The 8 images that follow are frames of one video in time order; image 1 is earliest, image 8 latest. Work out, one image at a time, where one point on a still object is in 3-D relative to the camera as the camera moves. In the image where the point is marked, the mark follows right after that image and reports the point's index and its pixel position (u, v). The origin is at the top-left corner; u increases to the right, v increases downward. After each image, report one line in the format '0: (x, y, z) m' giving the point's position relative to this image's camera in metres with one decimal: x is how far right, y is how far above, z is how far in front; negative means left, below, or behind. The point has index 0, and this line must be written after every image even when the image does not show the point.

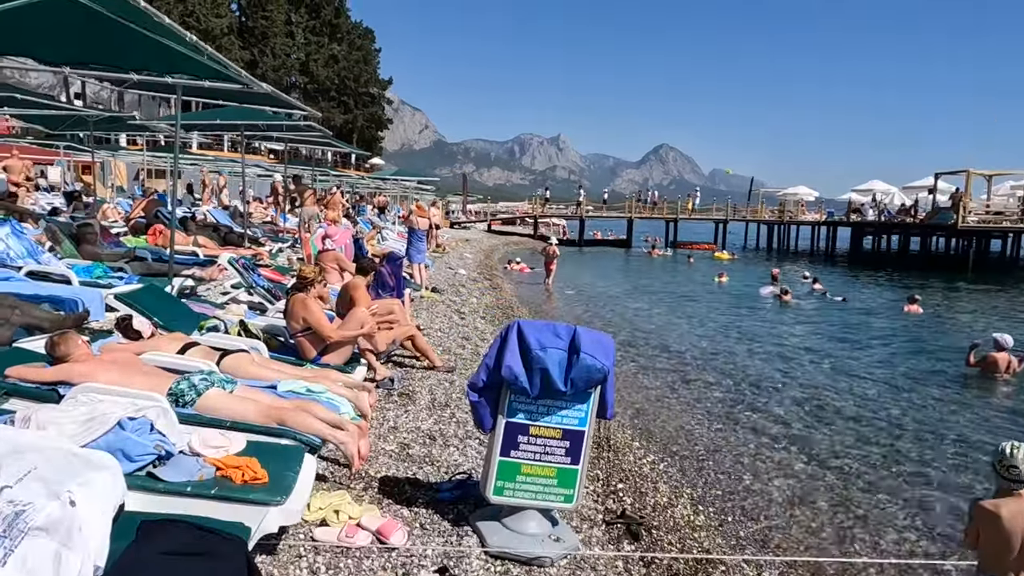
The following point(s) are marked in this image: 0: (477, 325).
0: (-0.7, -0.7, +12.4) m
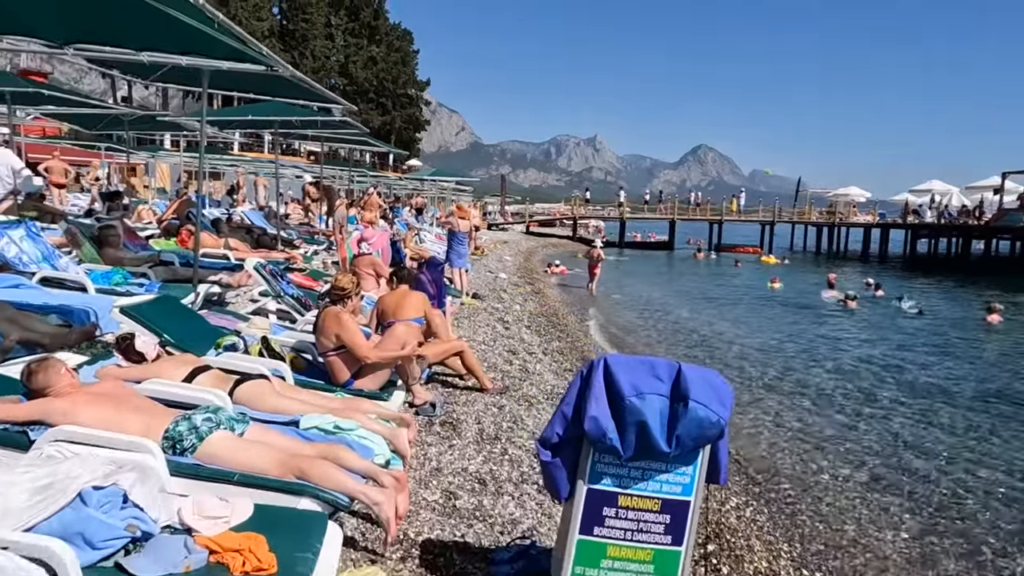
0: (+0.2, -0.8, +11.5) m
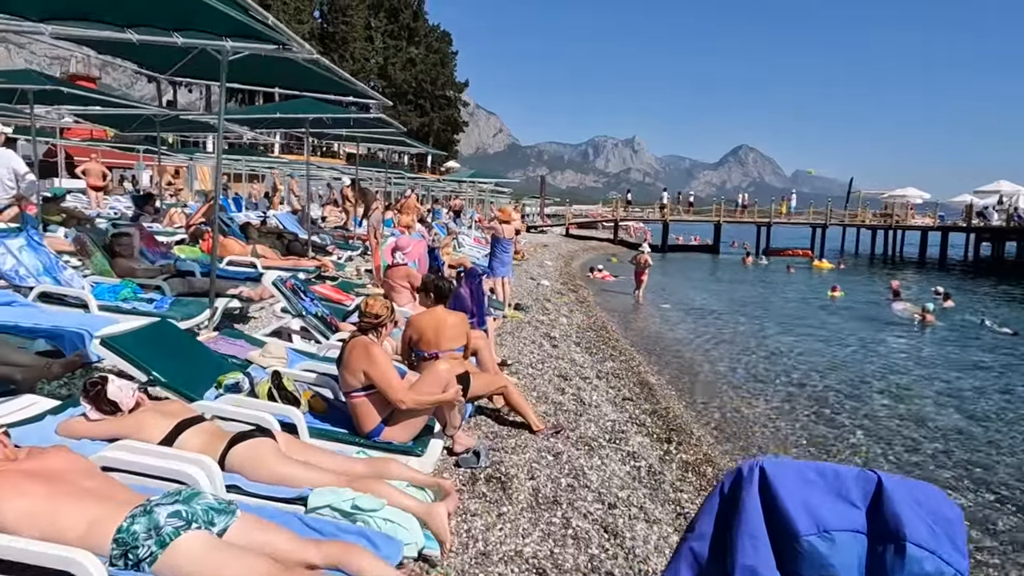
0: (+0.9, -1.0, +10.3) m
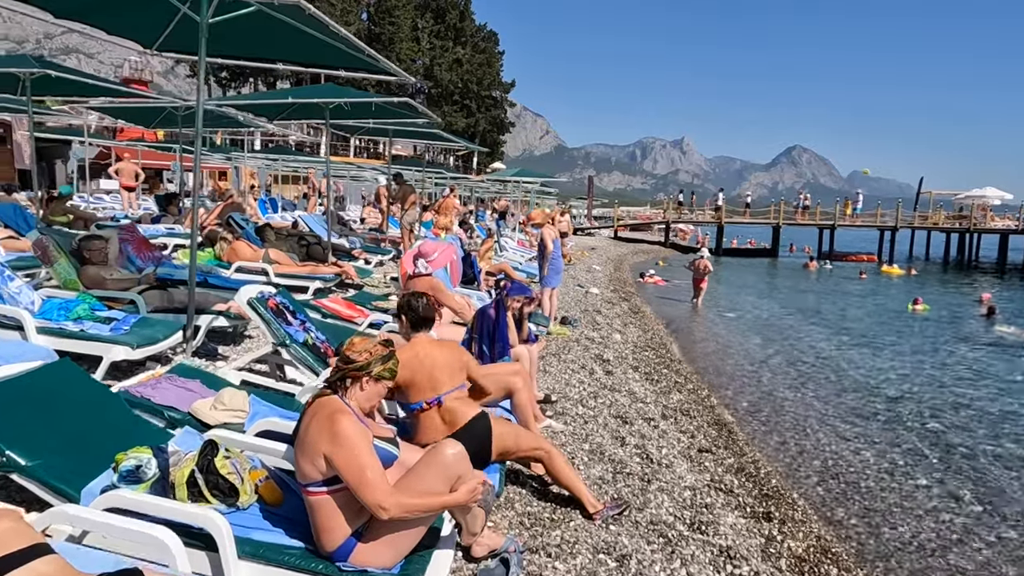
0: (+1.5, -1.2, +8.5) m
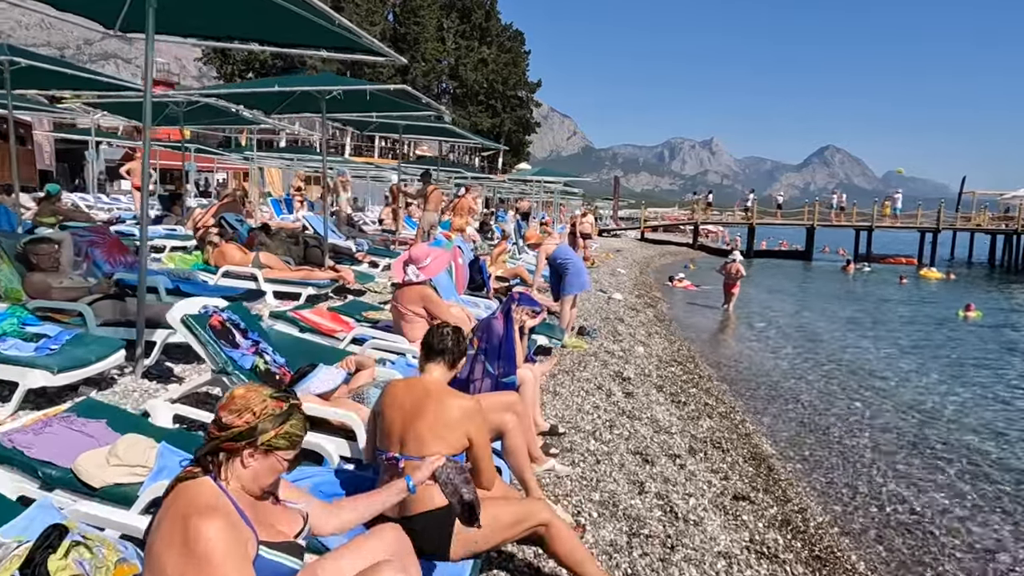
0: (+1.6, -1.3, +7.5) m
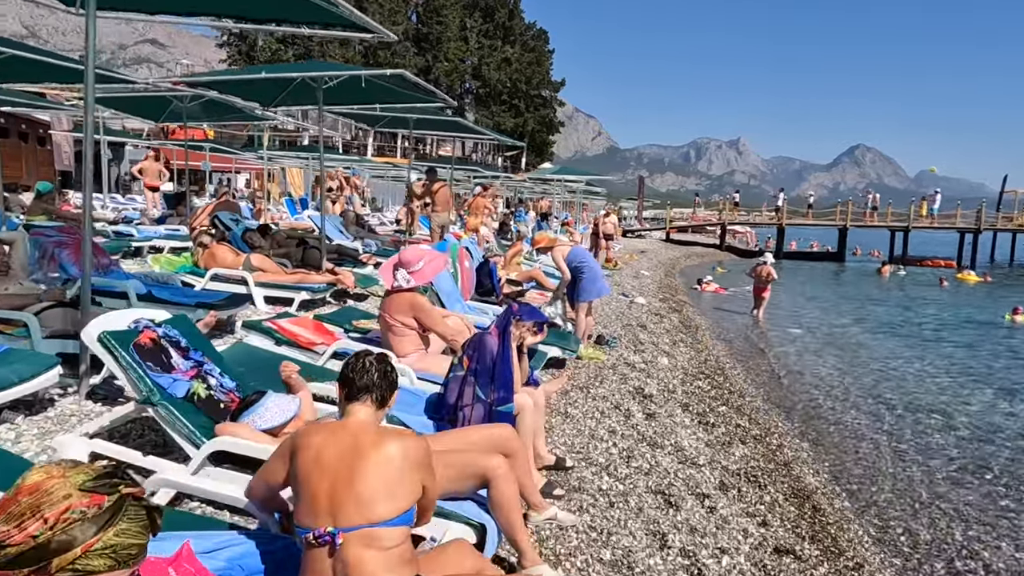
0: (+1.6, -1.4, +6.6) m
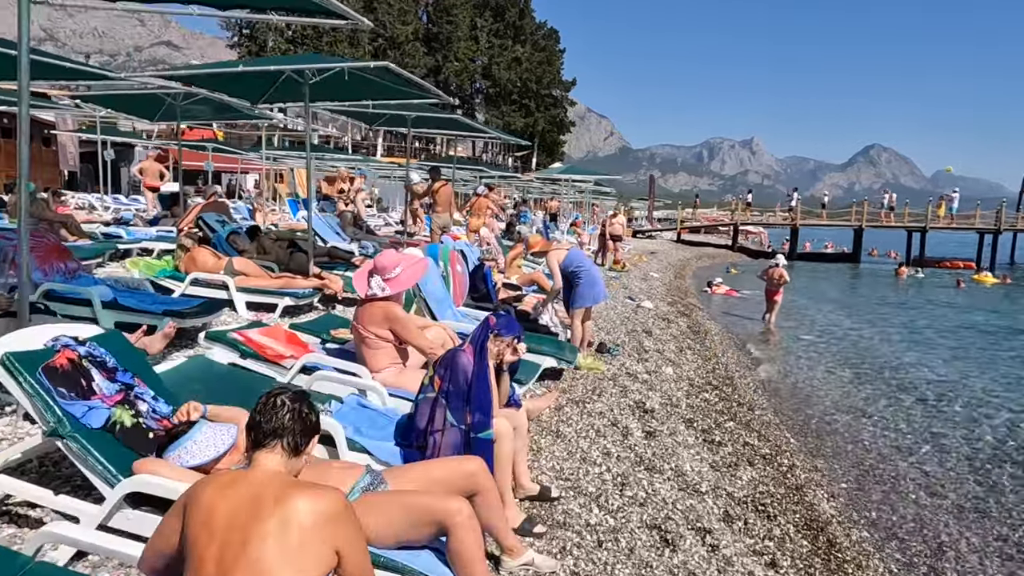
0: (+1.5, -1.5, +6.0) m
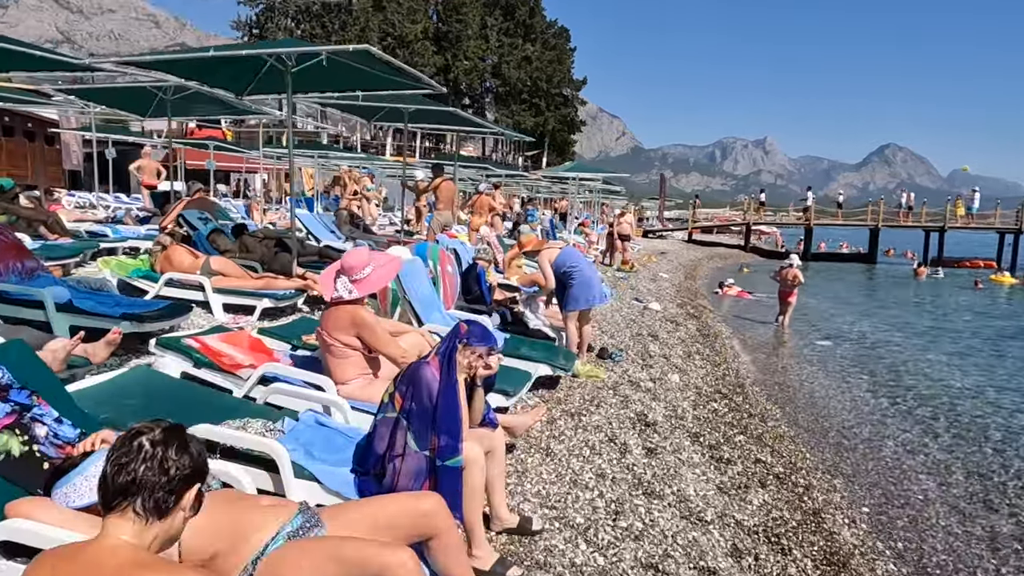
0: (+1.4, -1.5, +5.5) m
